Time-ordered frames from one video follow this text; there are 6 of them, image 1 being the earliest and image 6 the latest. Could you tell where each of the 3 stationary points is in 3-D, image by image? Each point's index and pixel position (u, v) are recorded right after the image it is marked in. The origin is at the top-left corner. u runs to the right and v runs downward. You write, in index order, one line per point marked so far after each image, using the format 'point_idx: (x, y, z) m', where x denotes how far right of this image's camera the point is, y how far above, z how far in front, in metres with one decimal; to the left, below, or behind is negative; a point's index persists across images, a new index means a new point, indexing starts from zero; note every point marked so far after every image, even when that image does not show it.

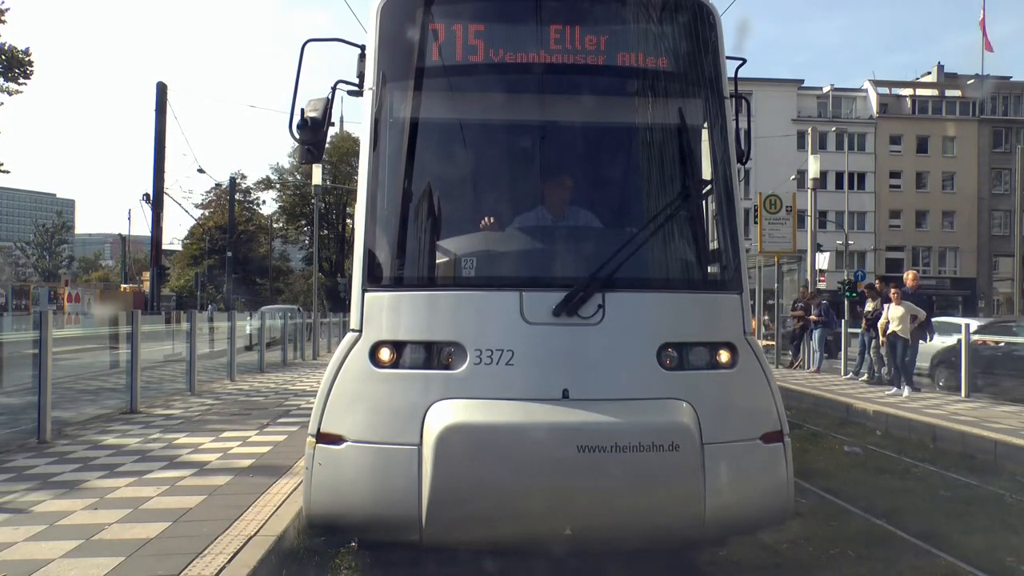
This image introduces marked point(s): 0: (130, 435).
0: (-3.8, -1.5, +9.2) m
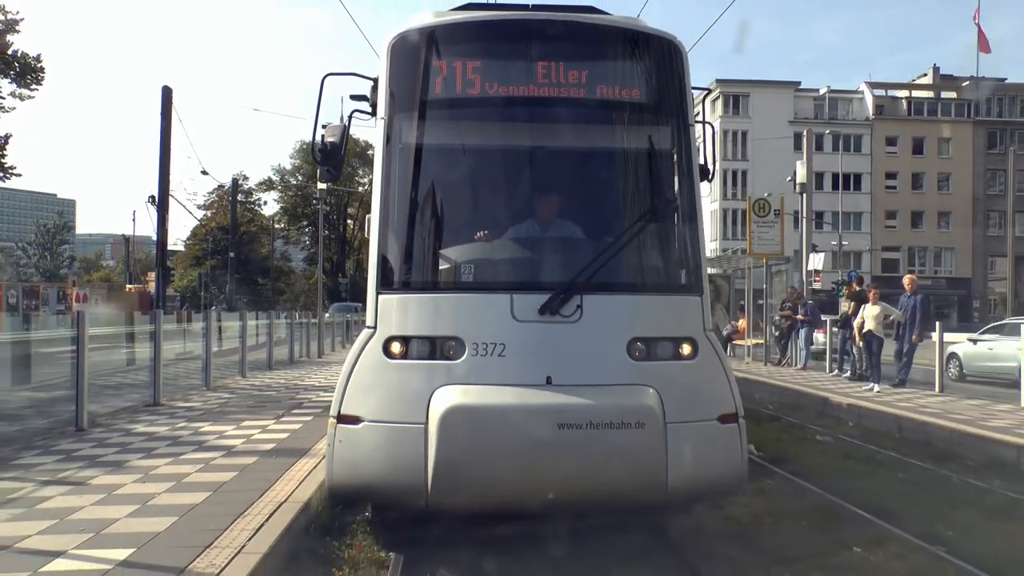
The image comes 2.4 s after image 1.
0: (-3.9, -1.5, +10.1) m
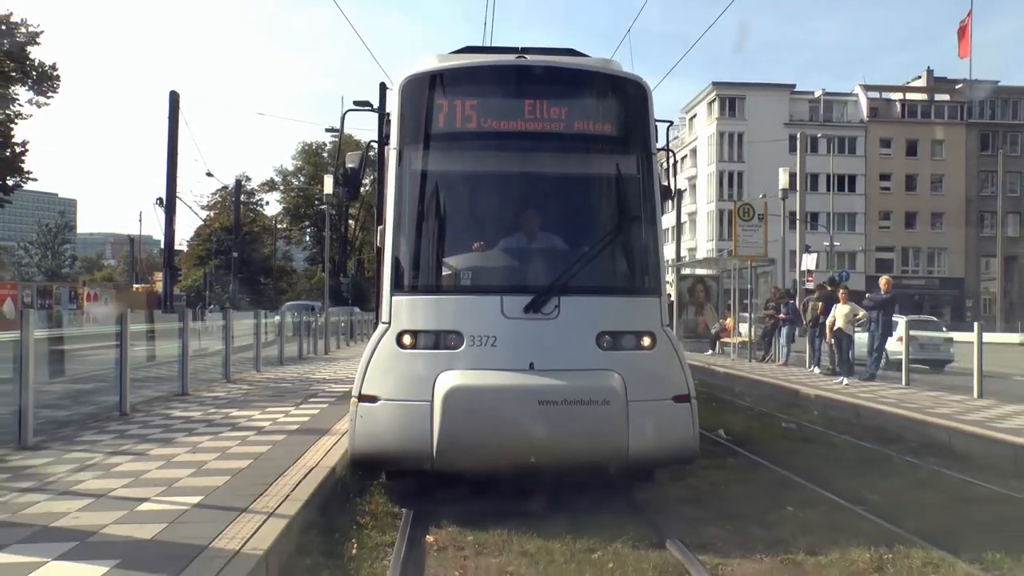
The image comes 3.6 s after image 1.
0: (-3.9, -1.5, +11.2) m
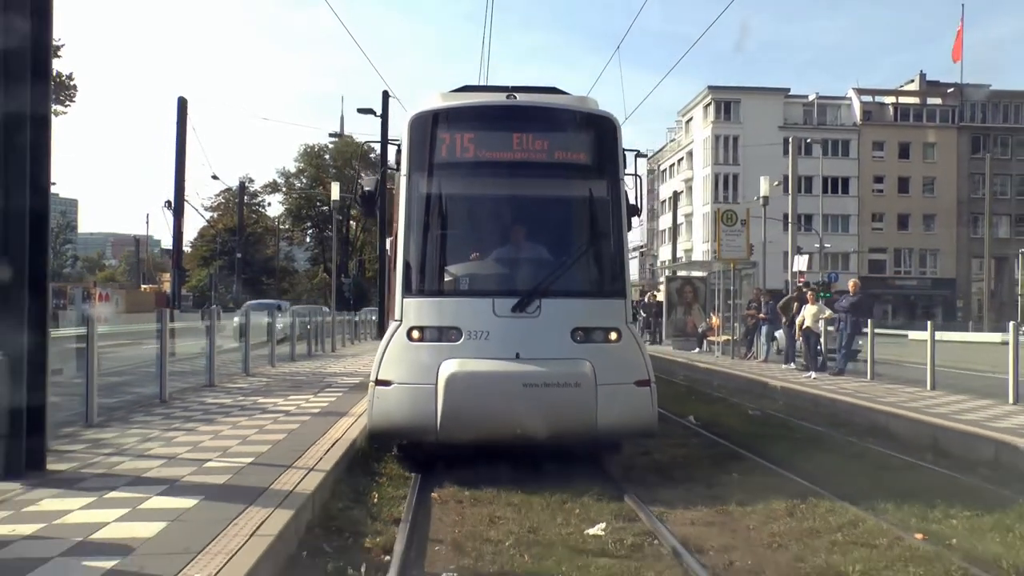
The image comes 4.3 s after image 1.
0: (-4.0, -1.5, +12.7) m
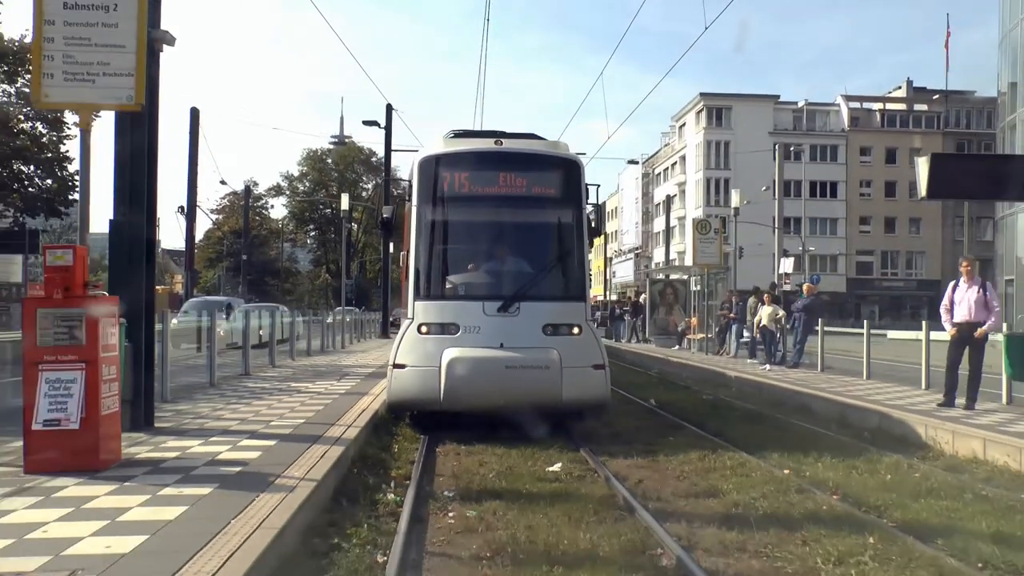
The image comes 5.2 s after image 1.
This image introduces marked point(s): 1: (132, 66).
0: (-4.2, -1.6, +15.2) m
1: (-3.2, +1.9, +7.7) m
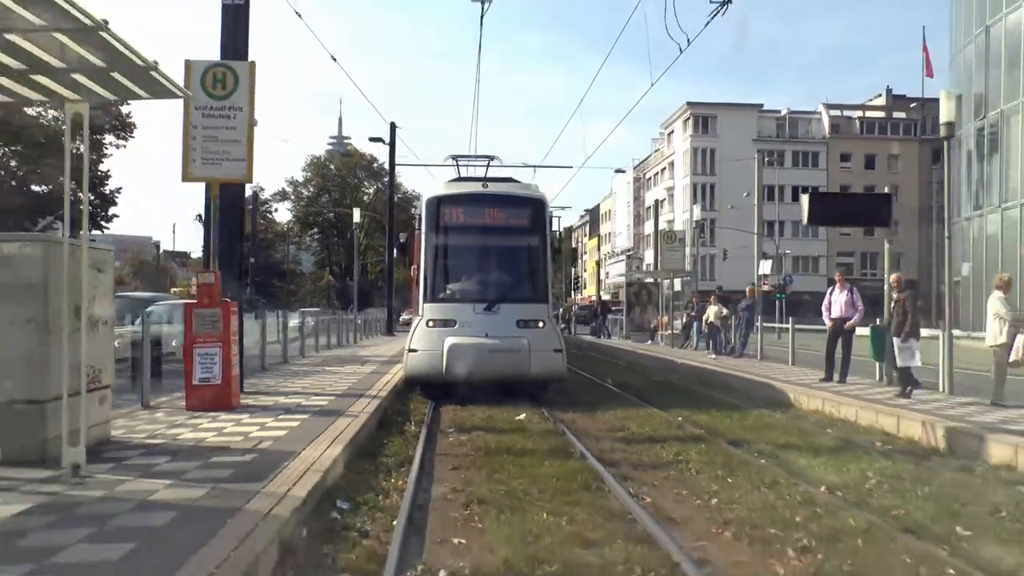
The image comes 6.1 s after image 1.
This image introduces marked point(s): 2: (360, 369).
0: (-4.5, -1.7, +19.2) m
1: (-3.5, +1.8, +11.7) m
2: (-3.1, -1.6, +18.2) m
